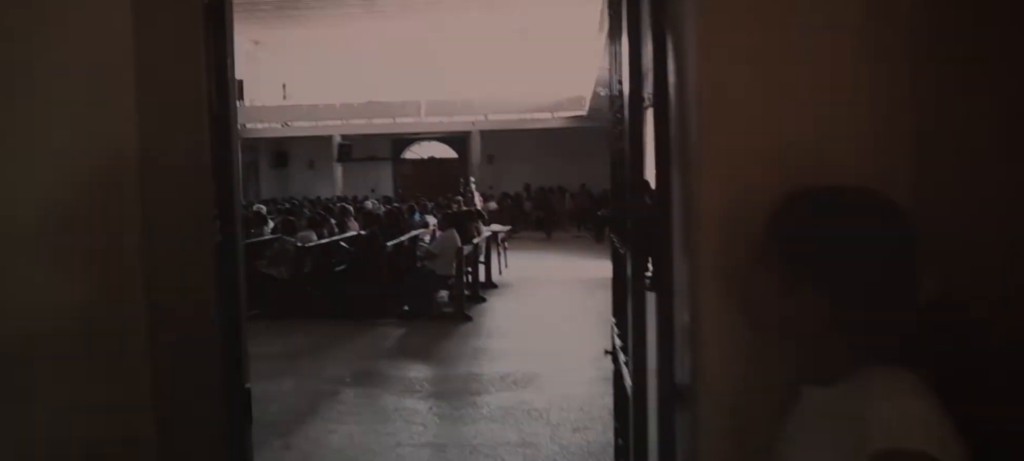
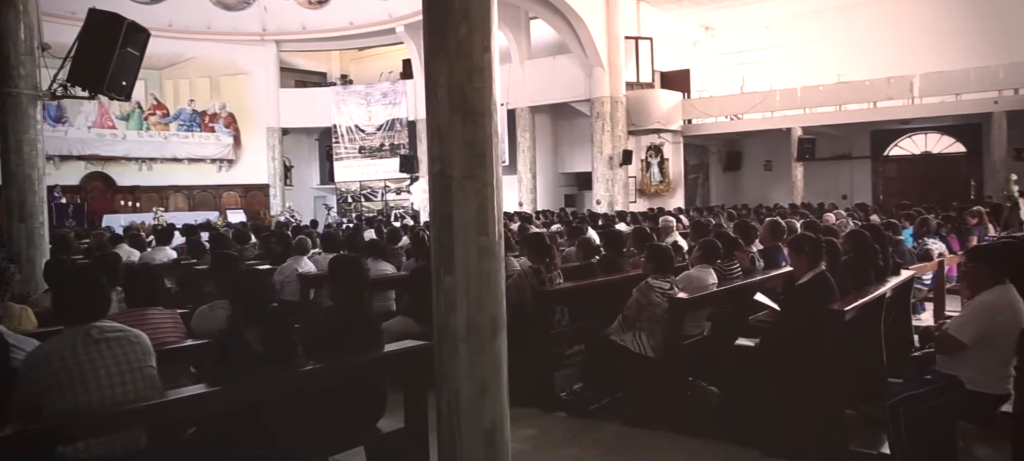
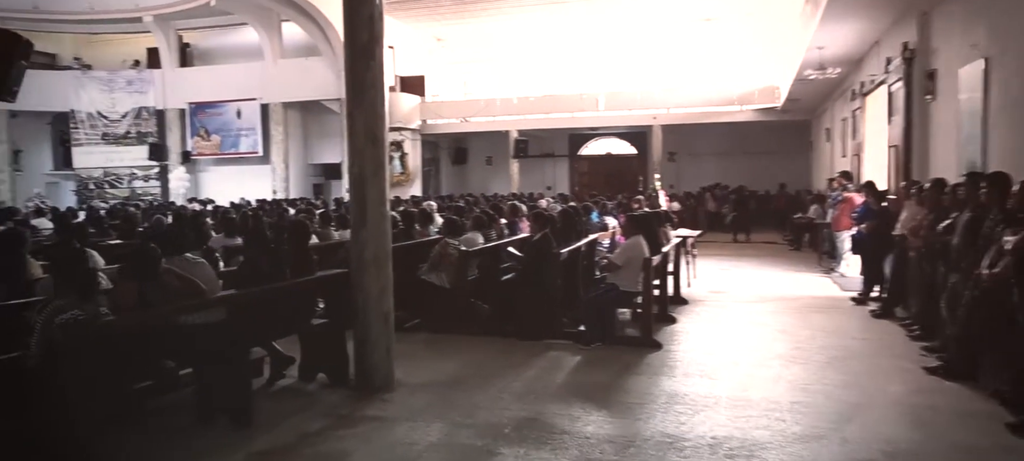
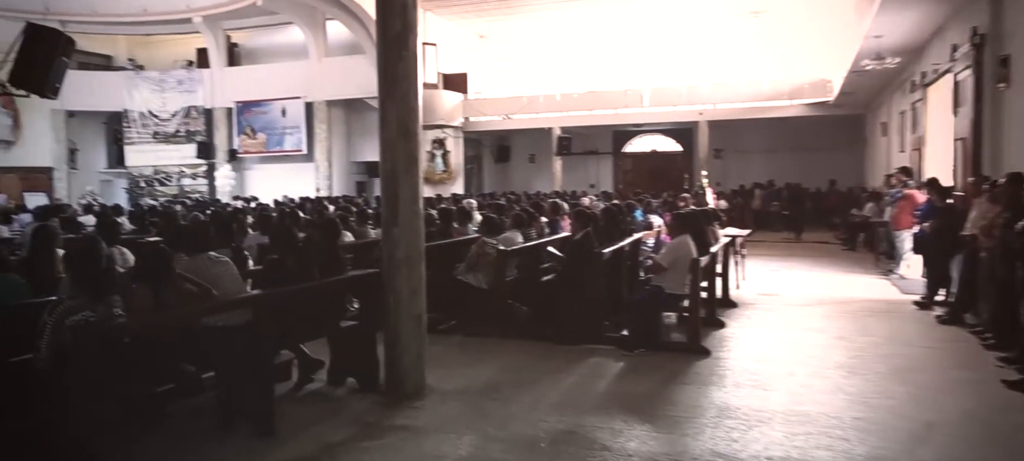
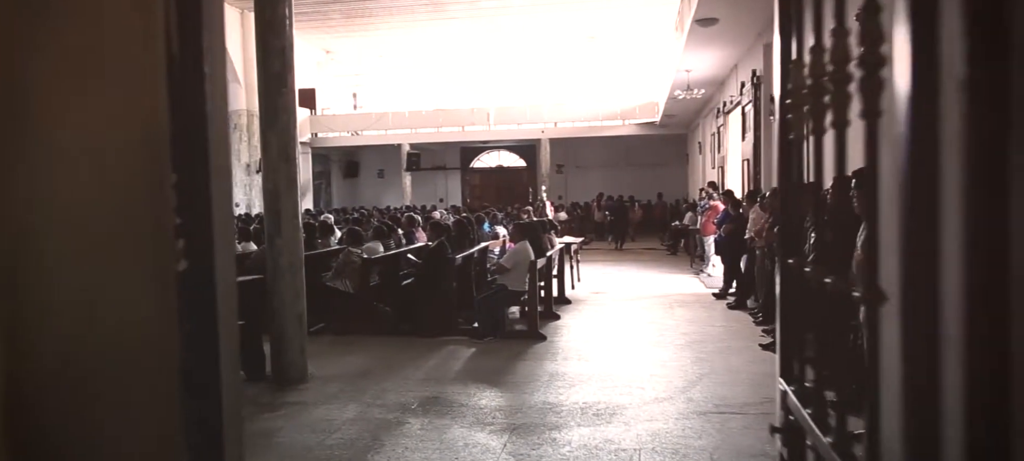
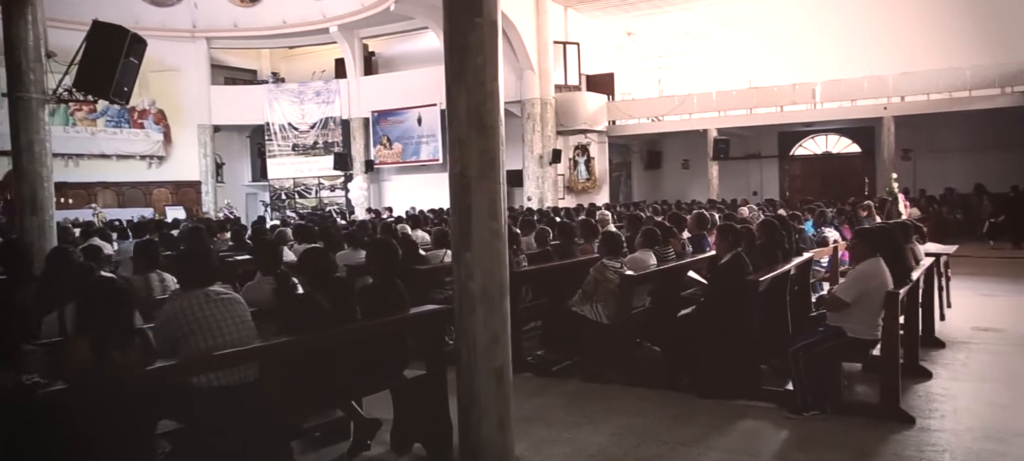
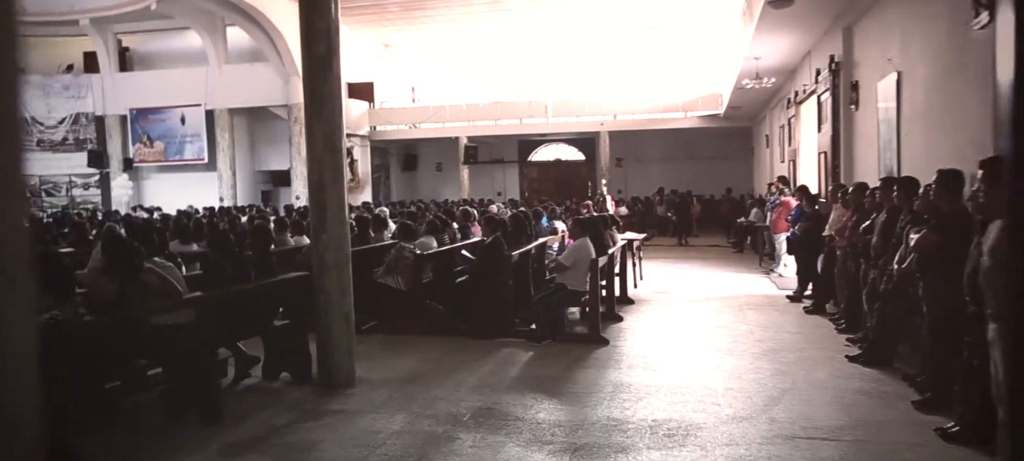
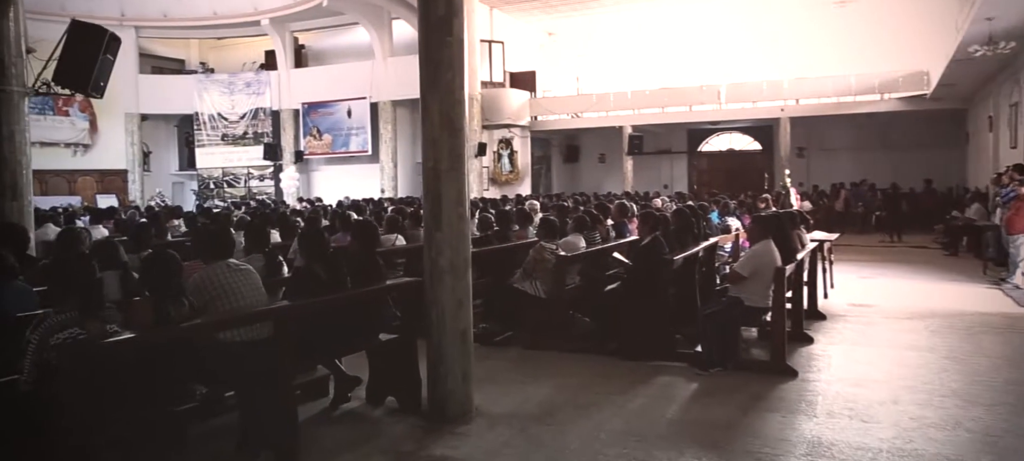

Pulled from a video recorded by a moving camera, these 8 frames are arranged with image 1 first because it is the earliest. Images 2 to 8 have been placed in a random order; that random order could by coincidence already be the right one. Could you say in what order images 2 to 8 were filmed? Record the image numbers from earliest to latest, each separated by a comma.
5, 7, 3, 4, 8, 6, 2
